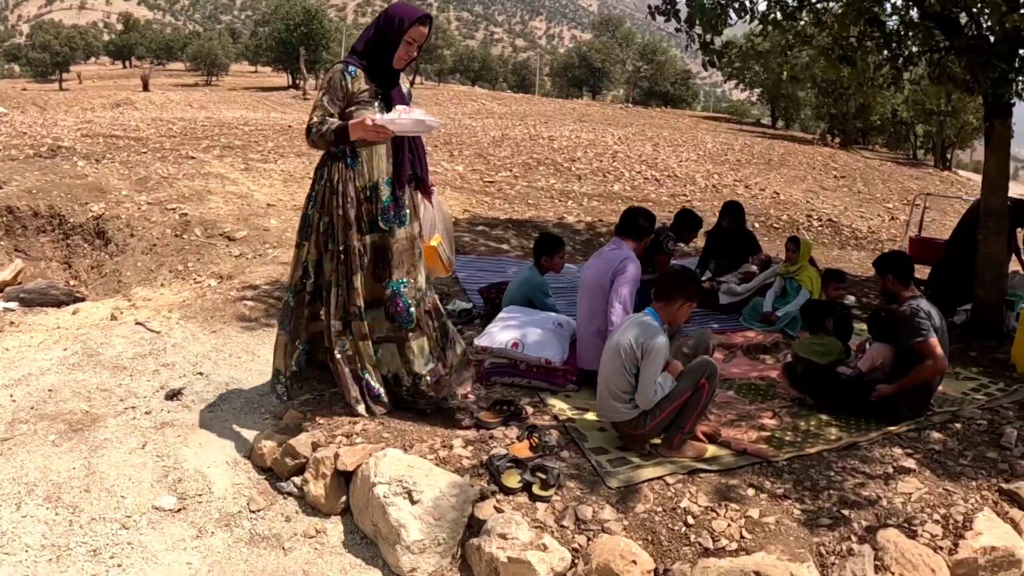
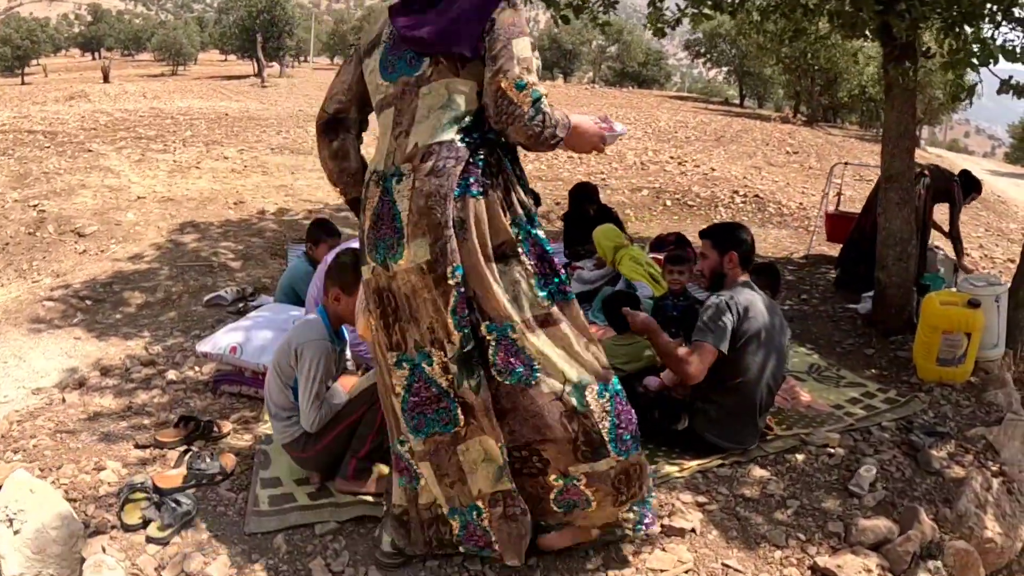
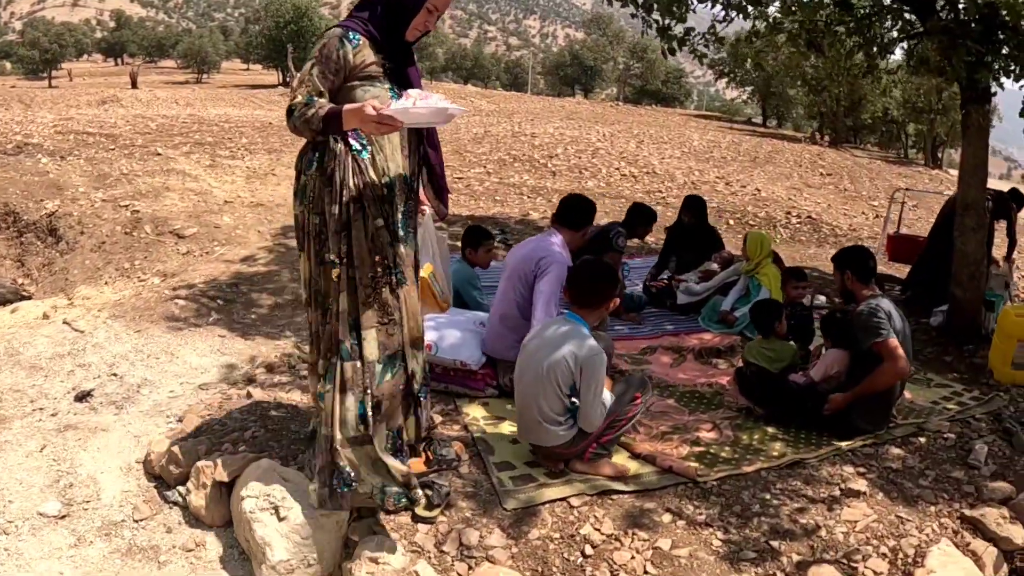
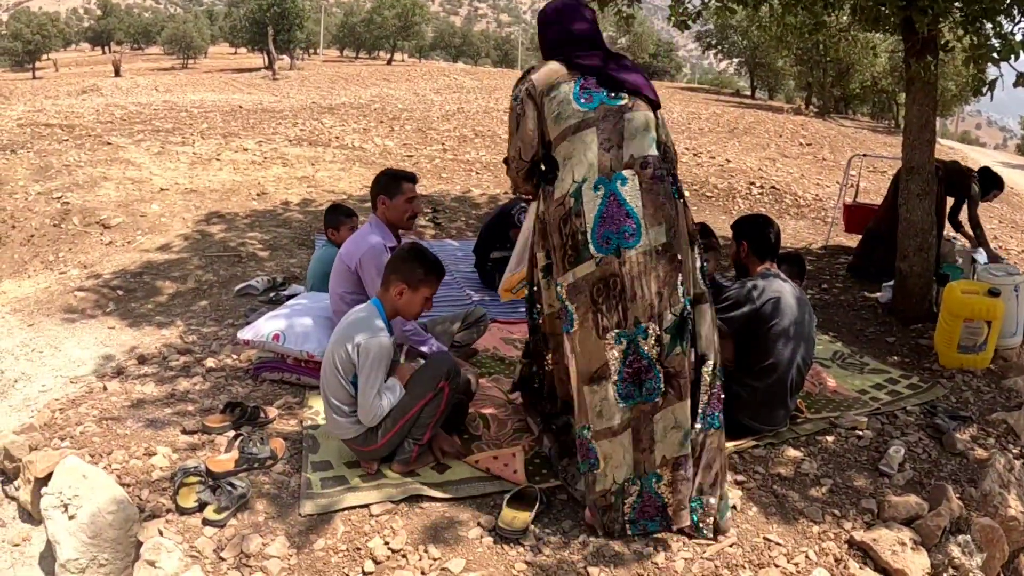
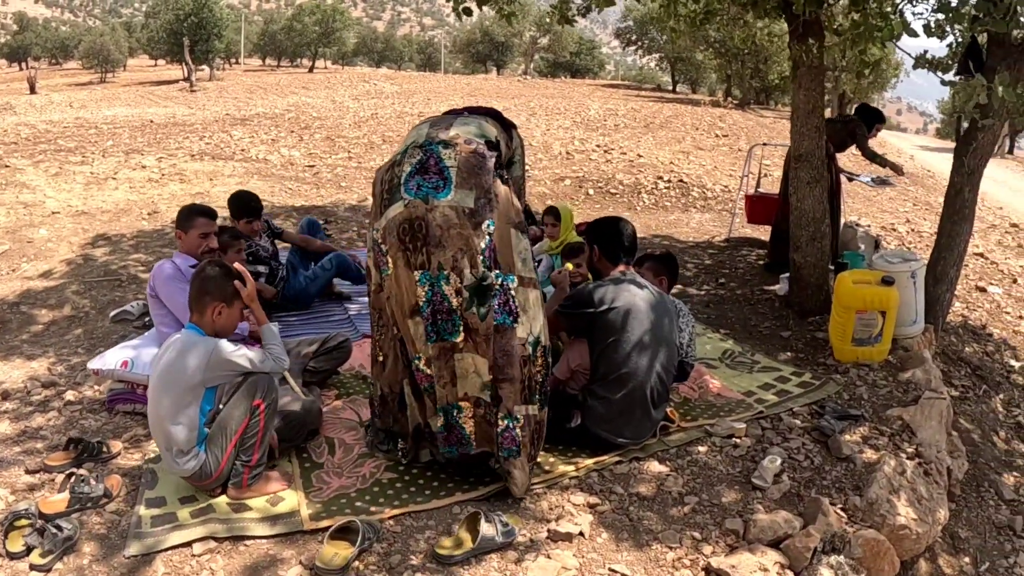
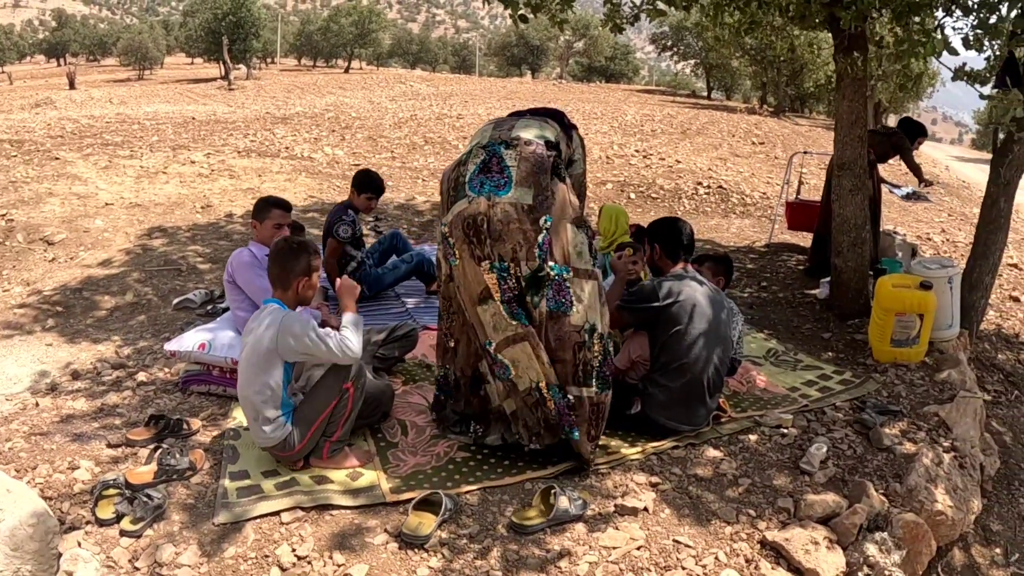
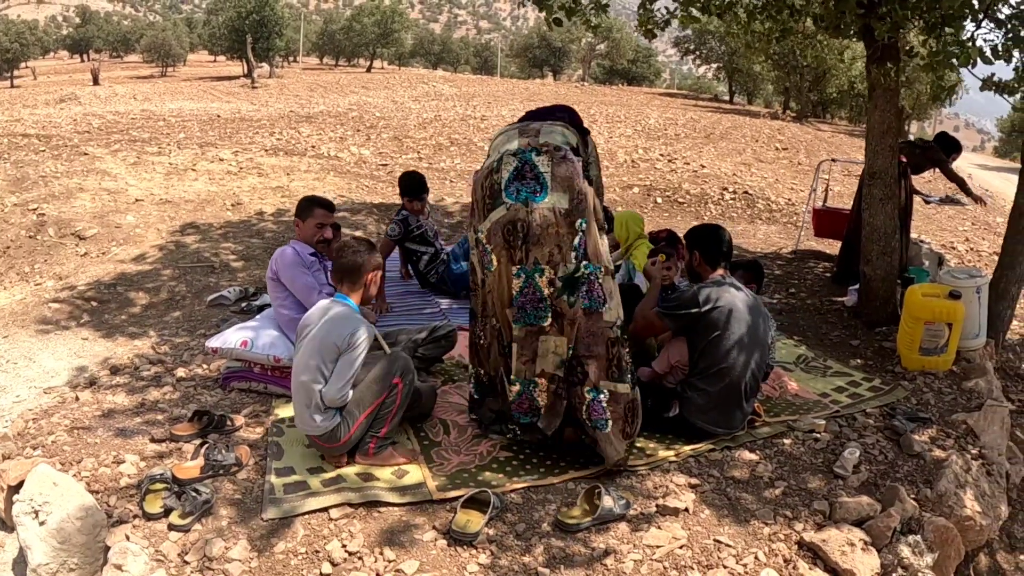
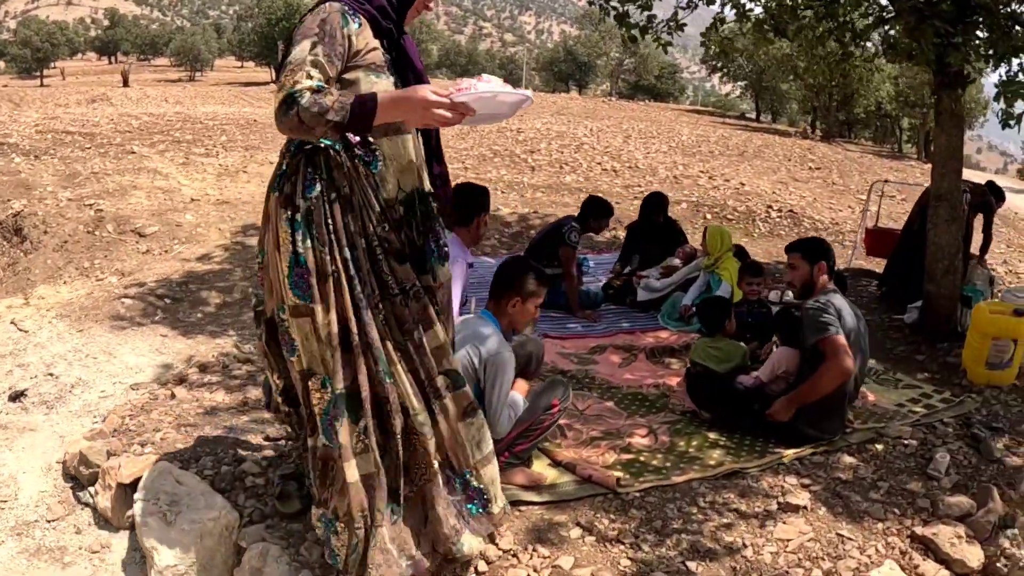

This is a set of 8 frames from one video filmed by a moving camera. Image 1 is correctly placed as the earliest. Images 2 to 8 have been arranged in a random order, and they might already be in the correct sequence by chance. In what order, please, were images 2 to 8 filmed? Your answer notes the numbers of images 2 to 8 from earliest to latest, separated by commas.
3, 8, 2, 4, 7, 6, 5
